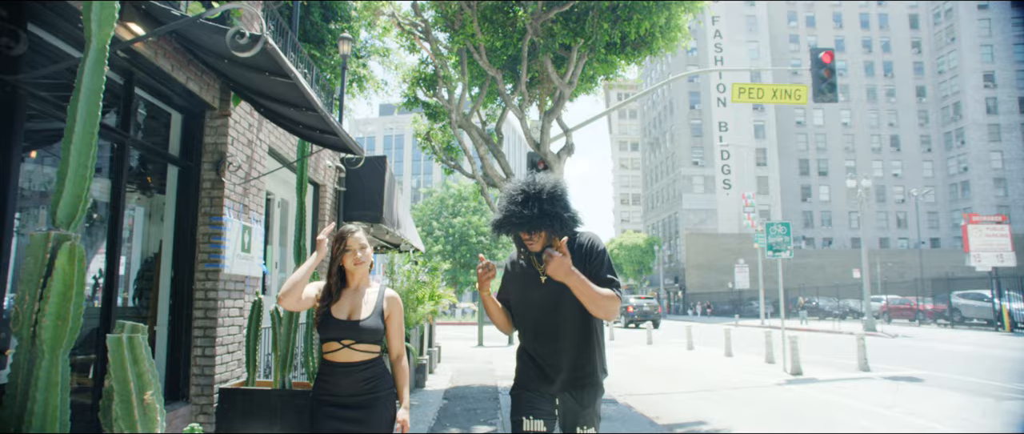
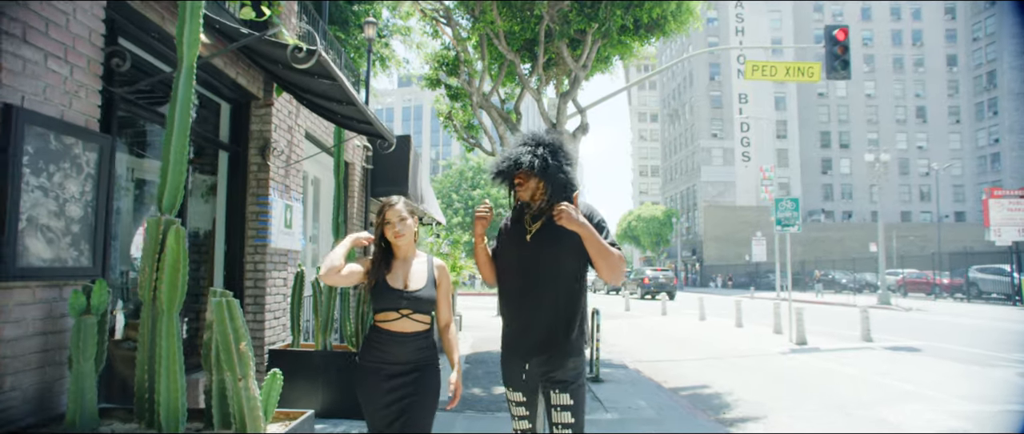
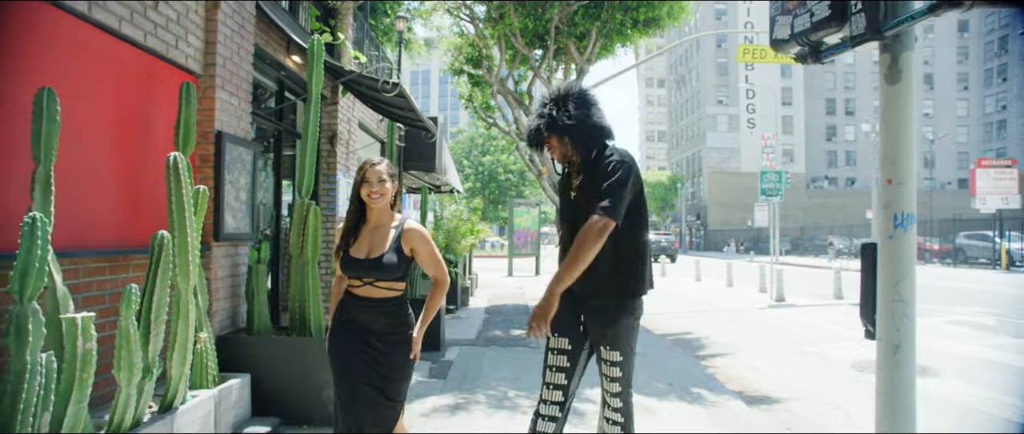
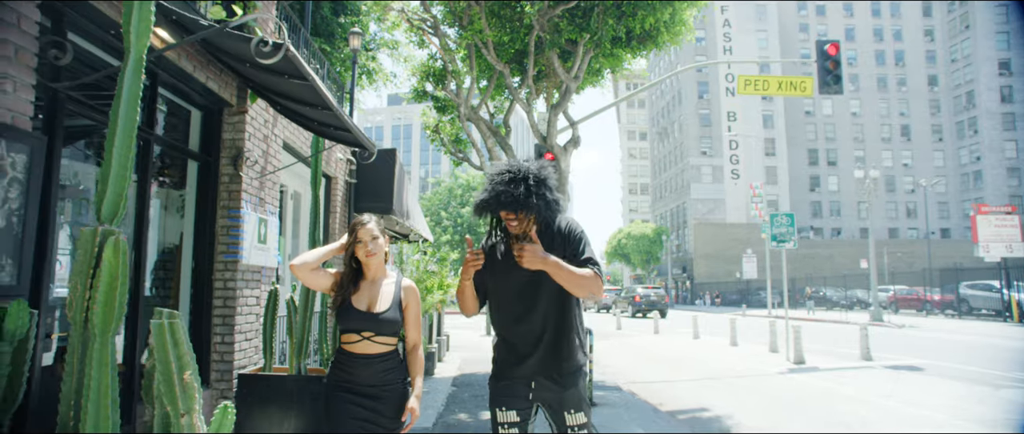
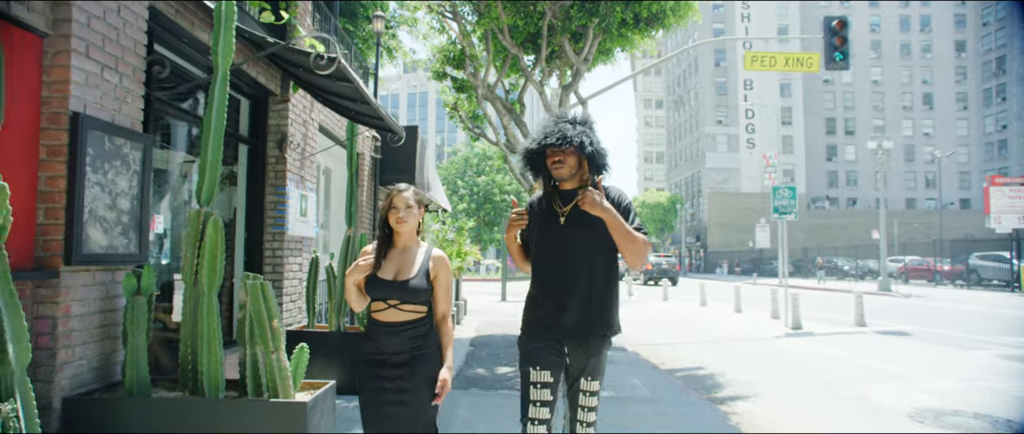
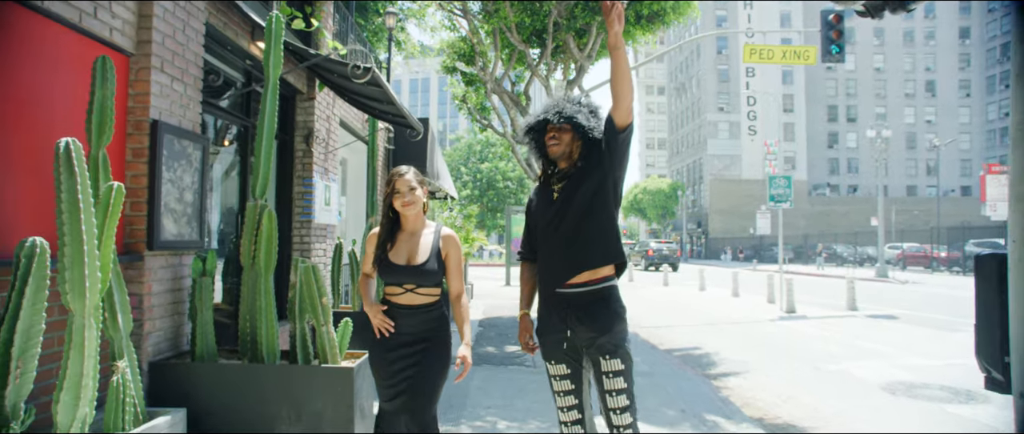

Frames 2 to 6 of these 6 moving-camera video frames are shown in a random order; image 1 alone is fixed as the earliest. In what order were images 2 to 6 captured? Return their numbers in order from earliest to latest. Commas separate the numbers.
4, 2, 5, 6, 3
